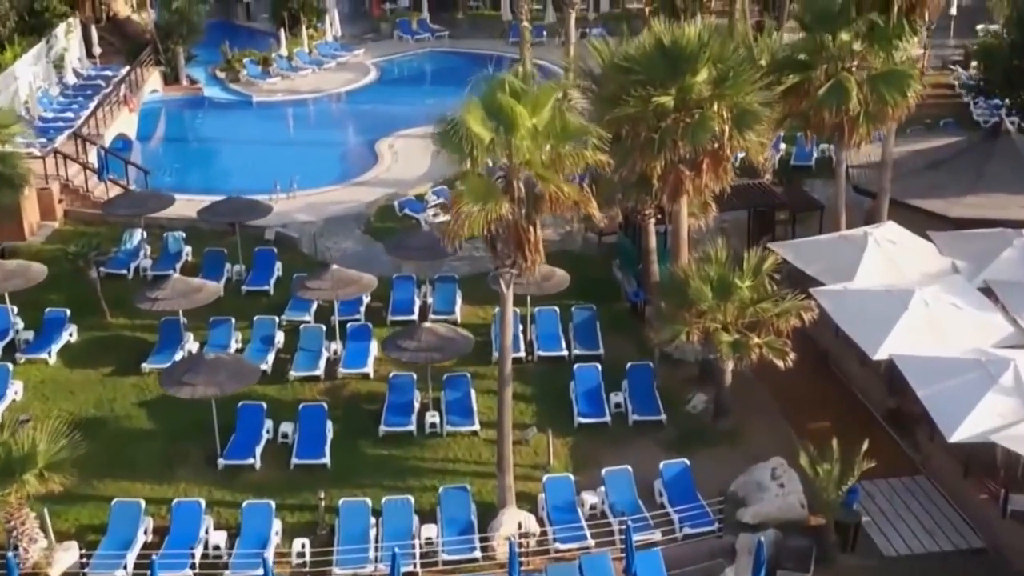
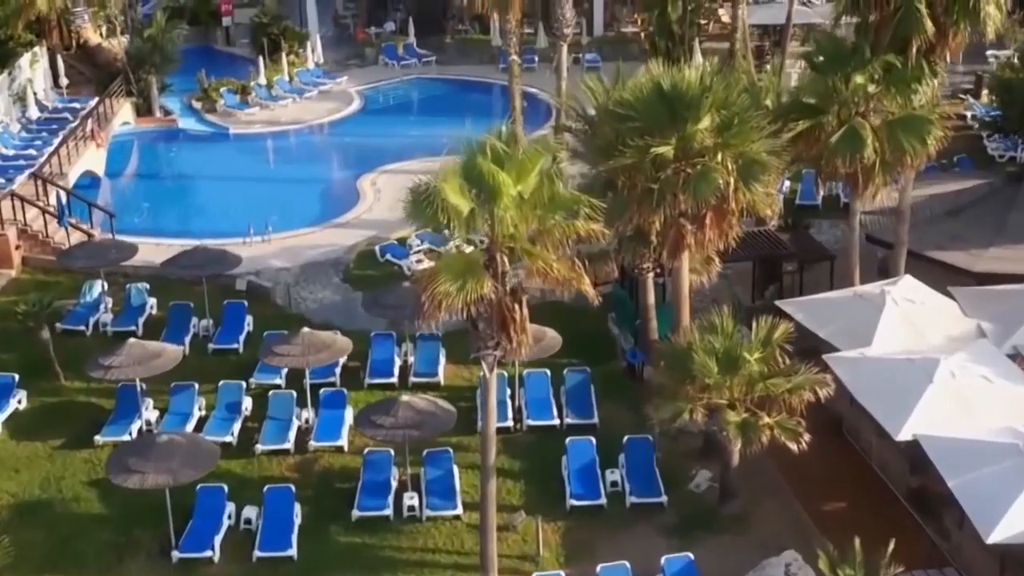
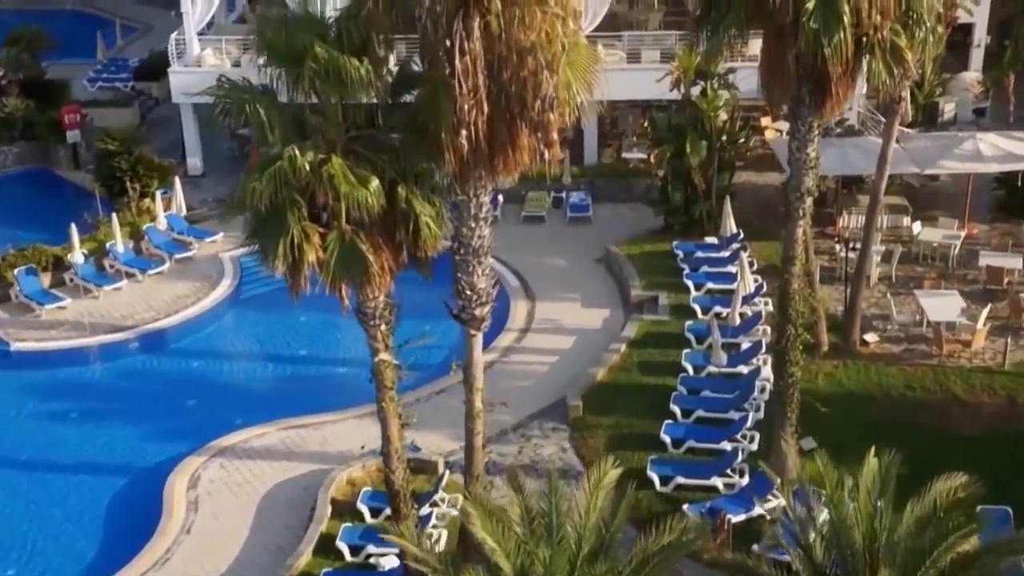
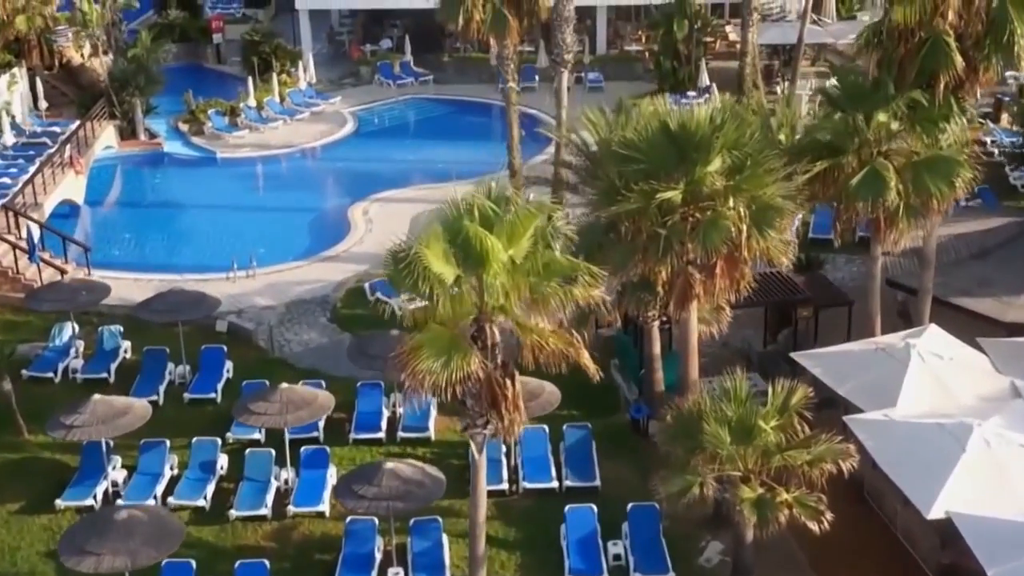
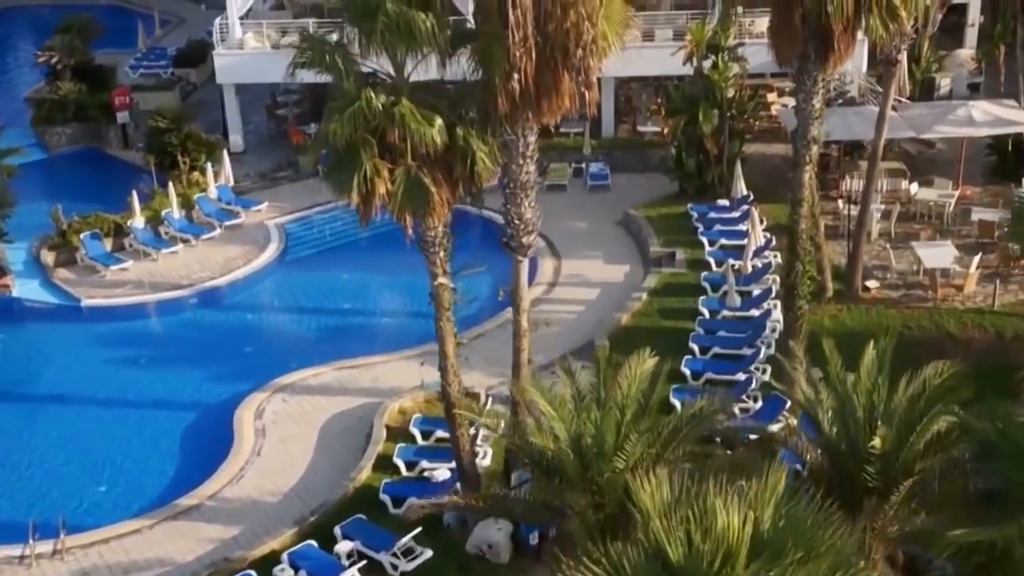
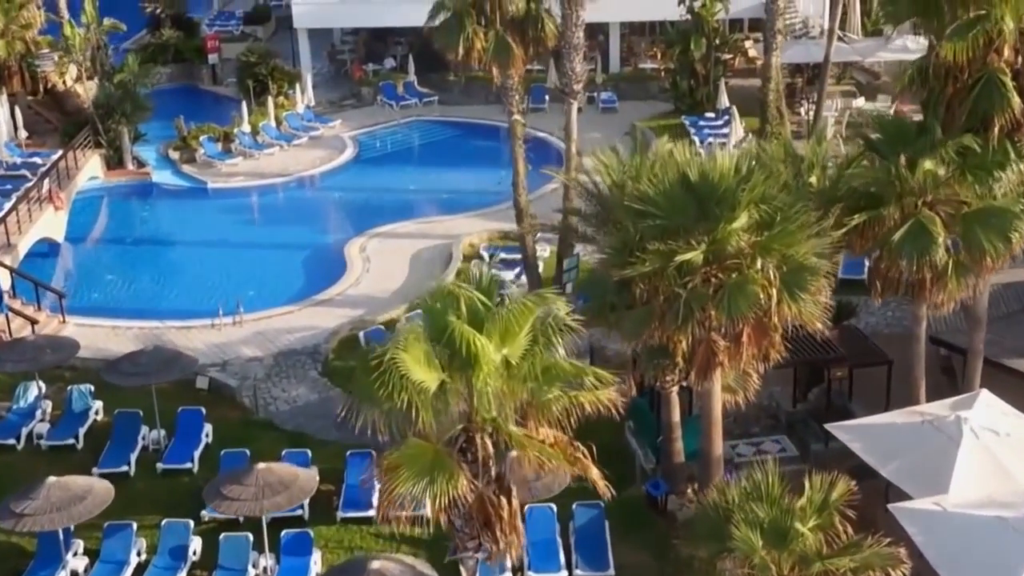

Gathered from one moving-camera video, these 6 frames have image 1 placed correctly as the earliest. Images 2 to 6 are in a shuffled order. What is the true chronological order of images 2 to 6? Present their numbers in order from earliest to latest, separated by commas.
2, 4, 6, 5, 3
